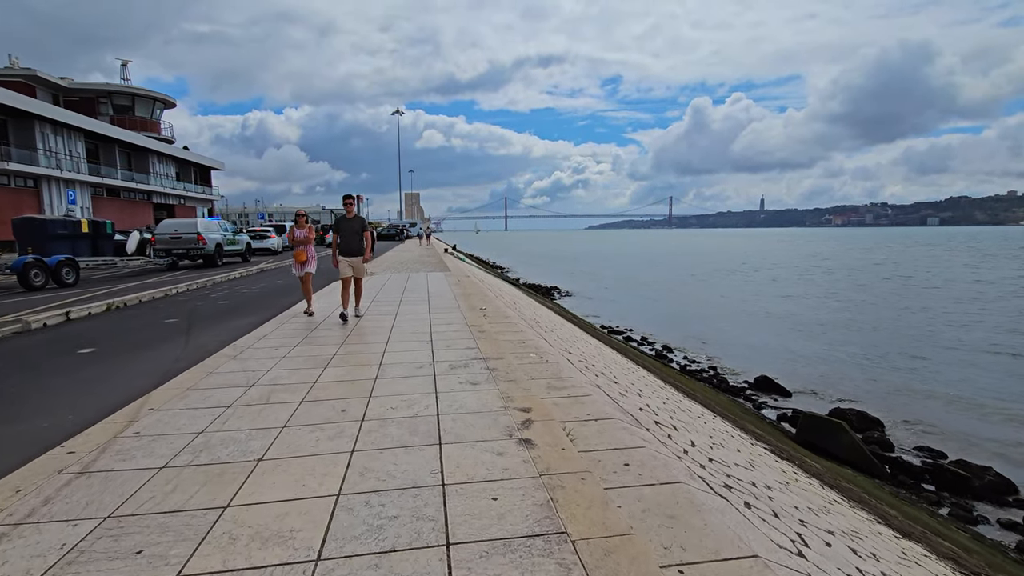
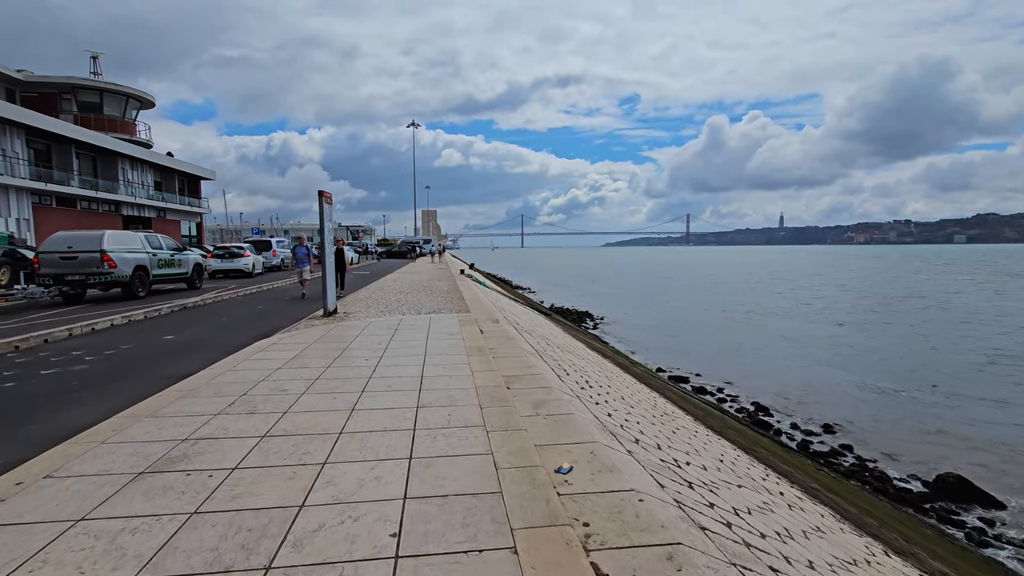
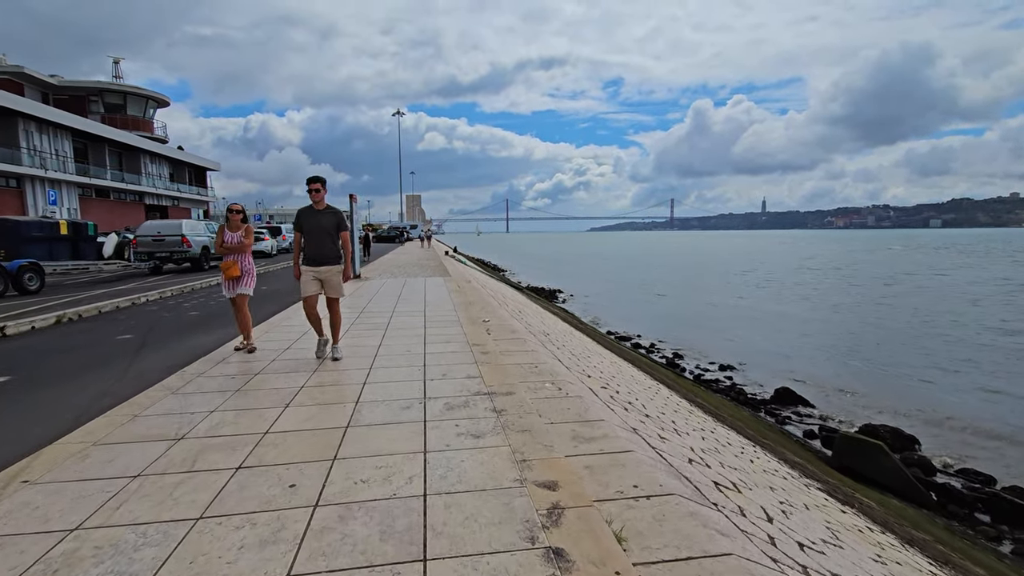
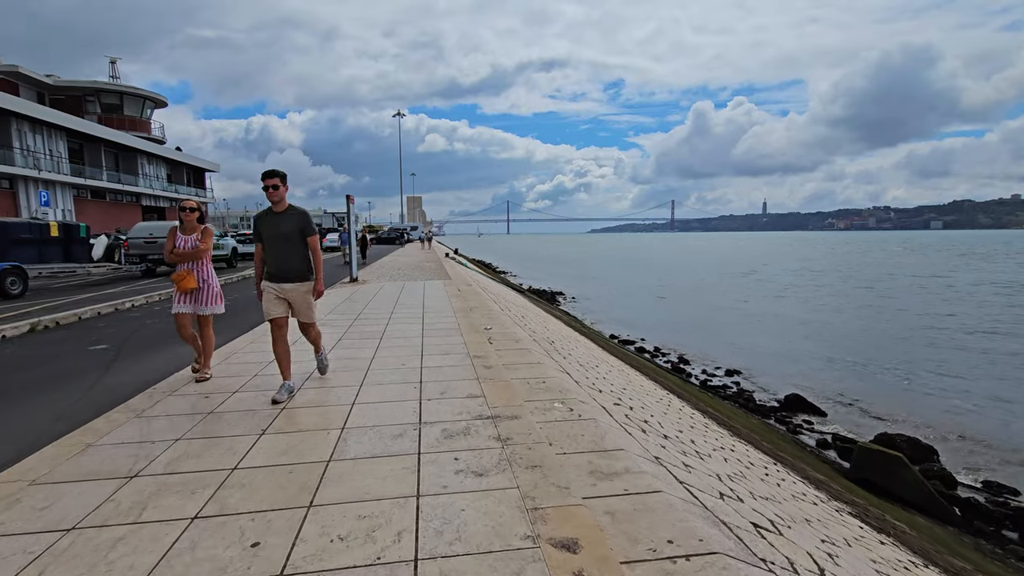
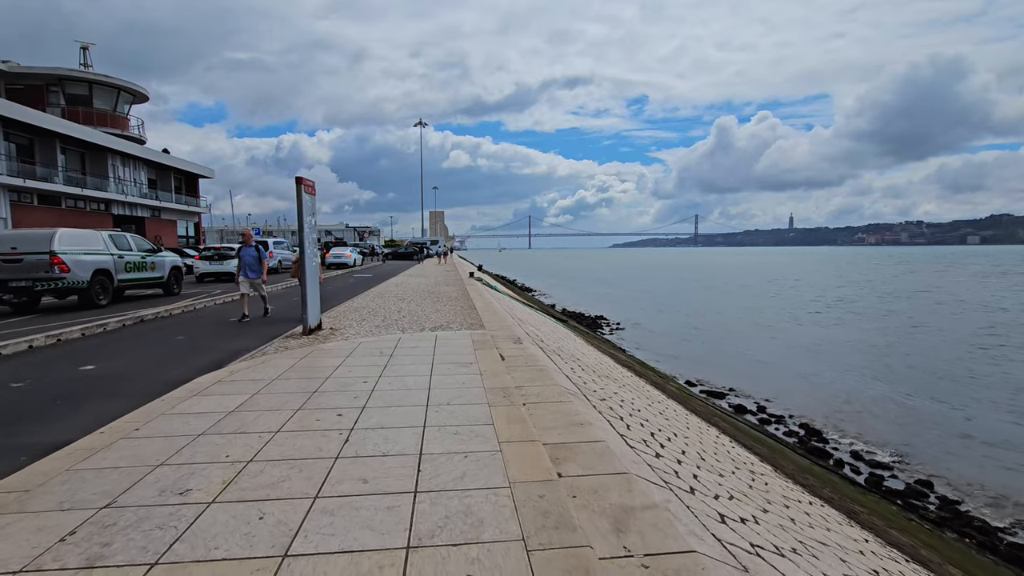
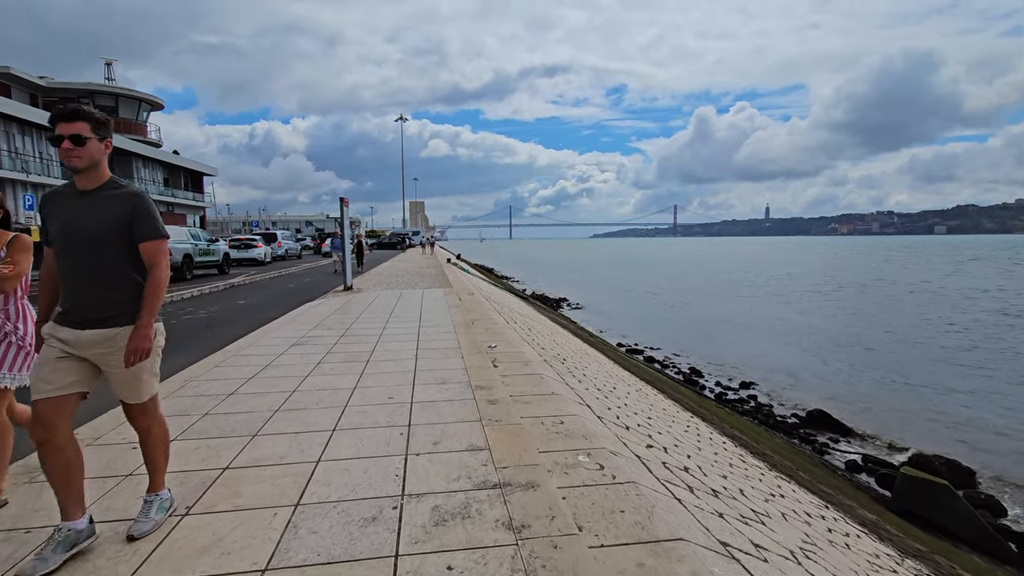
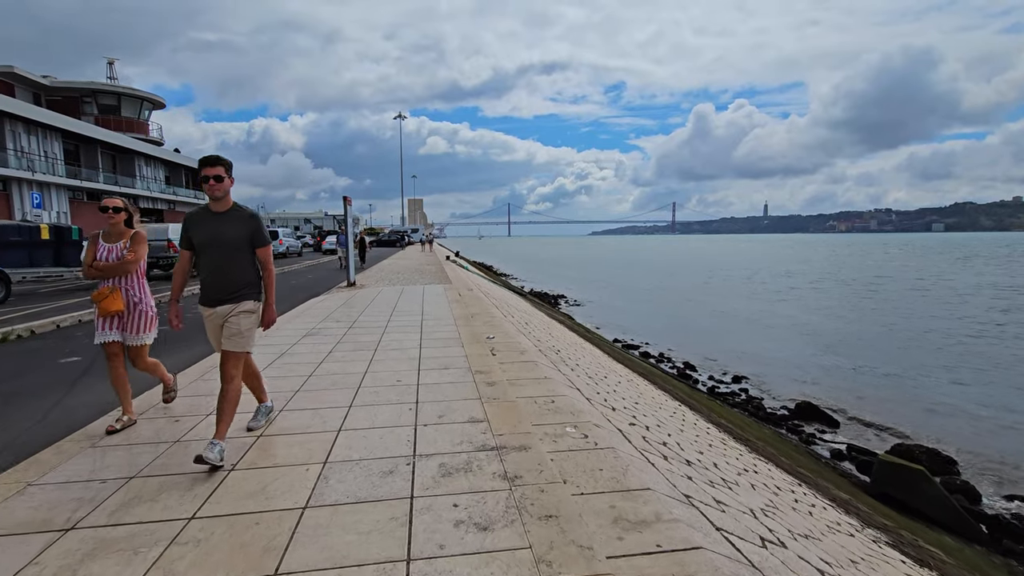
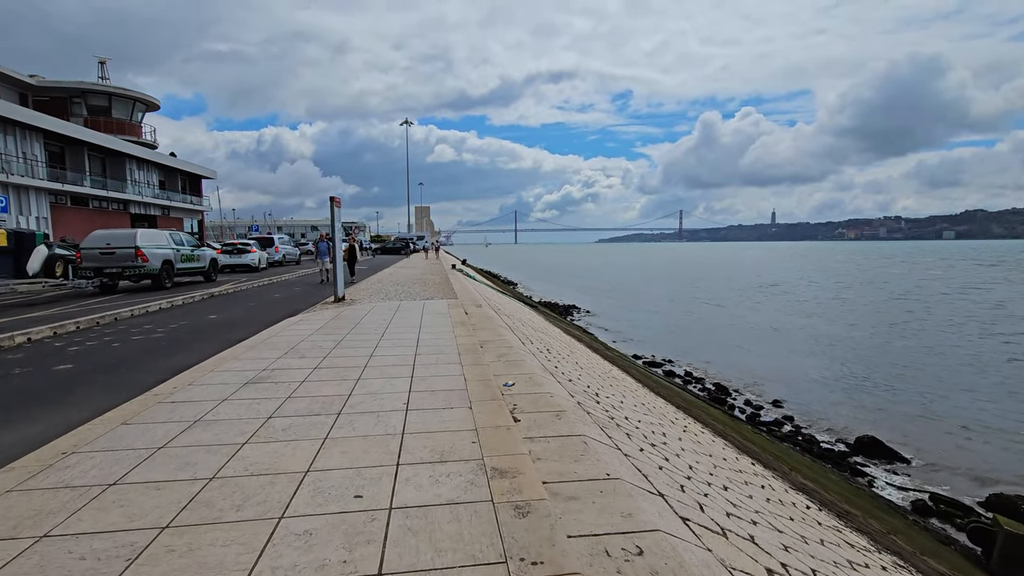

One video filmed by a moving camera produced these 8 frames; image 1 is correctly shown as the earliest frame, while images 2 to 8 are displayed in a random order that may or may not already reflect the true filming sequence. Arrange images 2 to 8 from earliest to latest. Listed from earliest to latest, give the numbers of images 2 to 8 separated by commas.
3, 4, 7, 6, 8, 2, 5
